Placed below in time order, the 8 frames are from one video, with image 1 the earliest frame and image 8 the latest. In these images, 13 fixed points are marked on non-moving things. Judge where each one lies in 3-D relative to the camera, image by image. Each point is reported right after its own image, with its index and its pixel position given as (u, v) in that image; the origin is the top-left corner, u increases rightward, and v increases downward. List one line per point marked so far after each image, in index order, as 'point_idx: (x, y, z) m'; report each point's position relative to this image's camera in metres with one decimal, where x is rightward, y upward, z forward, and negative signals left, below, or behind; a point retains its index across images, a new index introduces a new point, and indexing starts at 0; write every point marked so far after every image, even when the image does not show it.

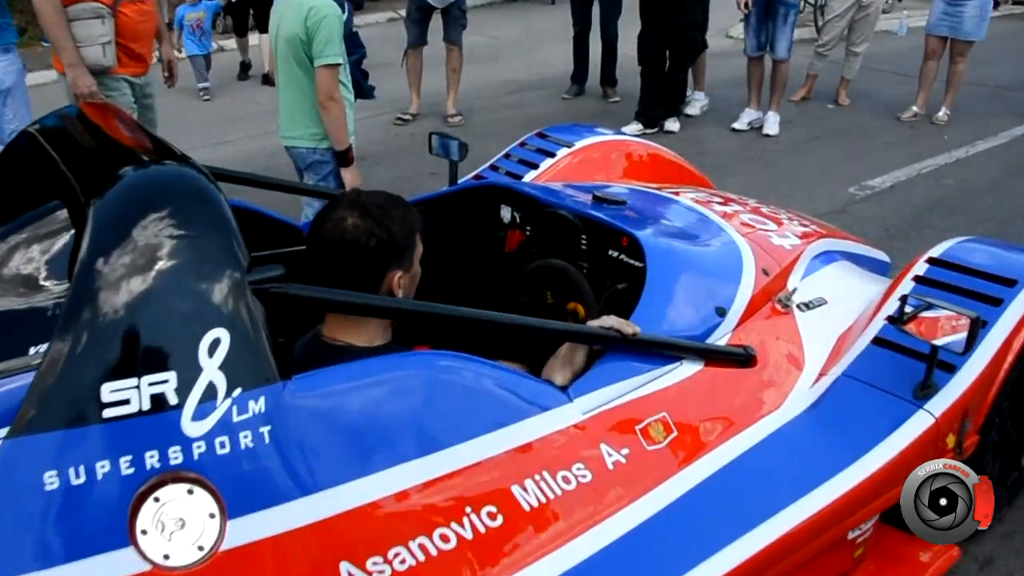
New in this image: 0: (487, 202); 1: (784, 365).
0: (-0.1, +0.3, +2.9) m
1: (+0.6, -0.2, +2.2) m
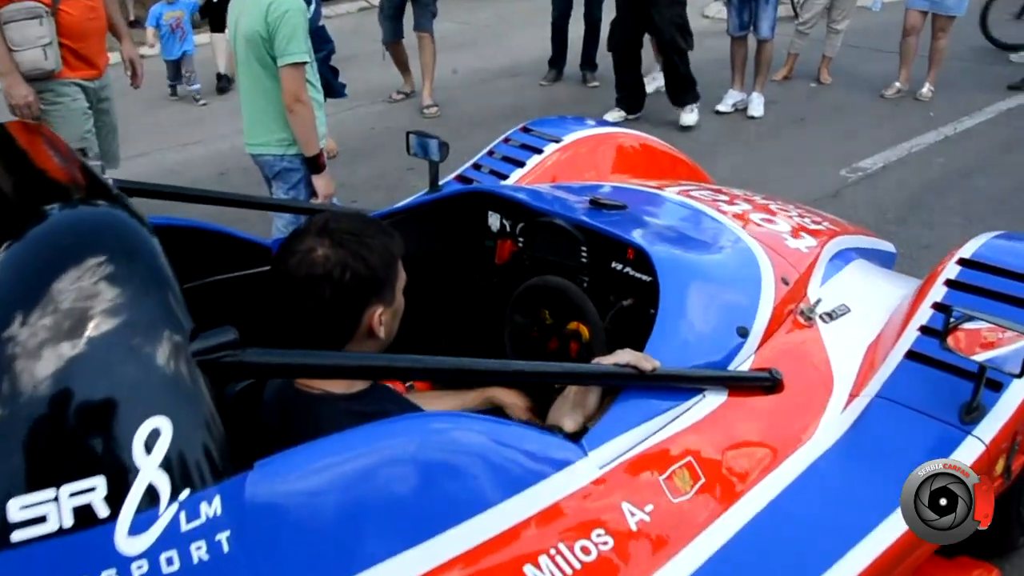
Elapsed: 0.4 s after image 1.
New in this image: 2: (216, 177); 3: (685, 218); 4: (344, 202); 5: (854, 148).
0: (-0.1, +0.2, +2.6) m
1: (+0.6, -0.2, +2.0) m
2: (-1.7, +0.6, +5.3) m
3: (+0.5, +0.2, +2.5) m
4: (-0.9, +0.5, +5.0) m
5: (+2.0, +0.8, +5.7) m
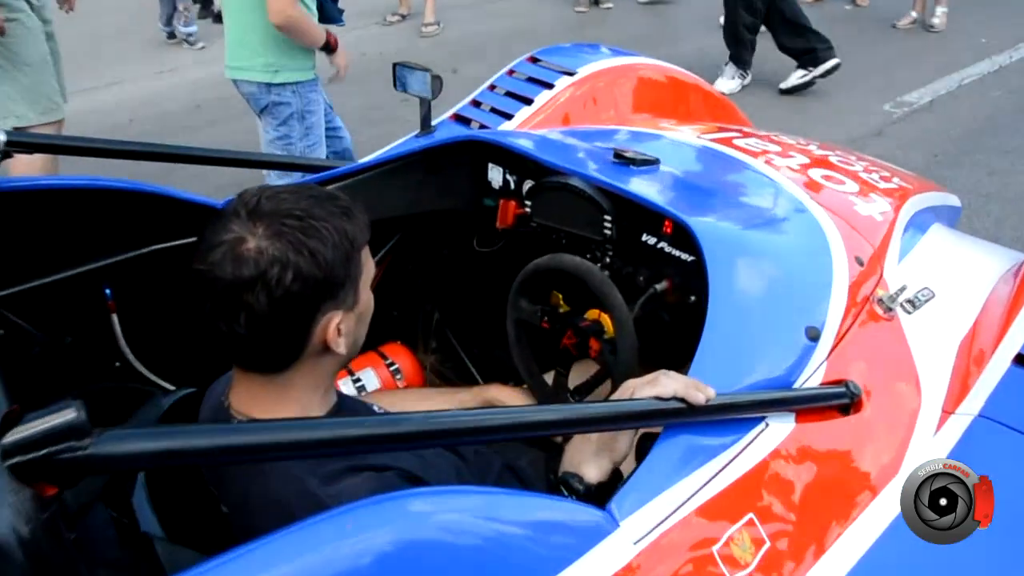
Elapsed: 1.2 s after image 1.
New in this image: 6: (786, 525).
0: (-0.1, +0.3, +2.2) m
1: (+0.6, -0.2, +1.6) m
2: (-1.6, +0.9, +4.8) m
3: (+0.5, +0.2, +2.0) m
4: (-0.9, +0.7, +4.5) m
5: (+2.1, +1.1, +5.2) m
6: (+0.4, -0.3, +1.3) m
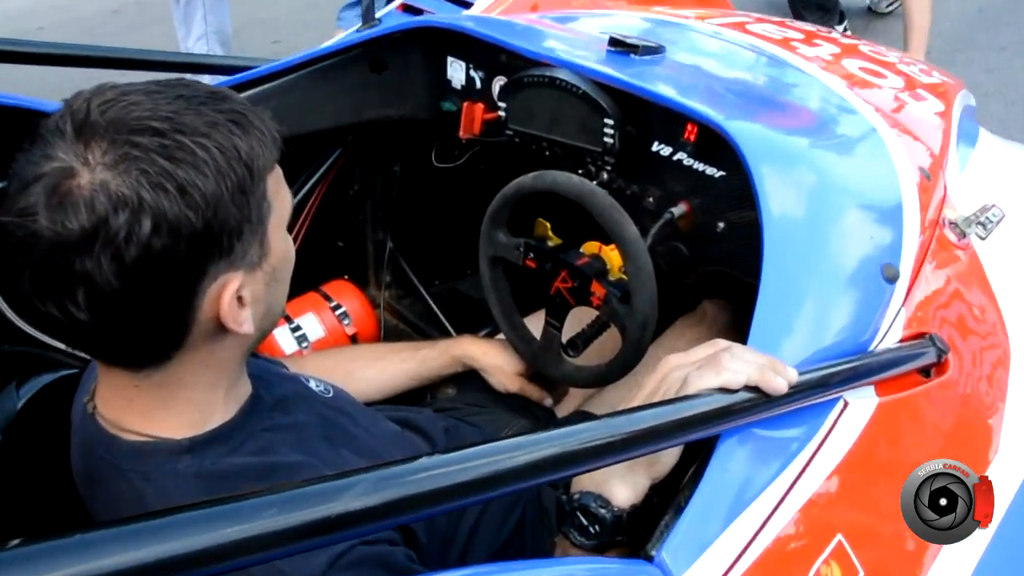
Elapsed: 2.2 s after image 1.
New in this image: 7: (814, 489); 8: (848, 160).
0: (-0.2, +0.4, +1.7) m
1: (+0.6, -0.1, +1.2) m
2: (-1.8, +1.2, +4.2) m
3: (+0.4, +0.4, +1.6) m
4: (-1.0, +1.0, +4.0) m
5: (+1.9, +1.6, +4.7) m
6: (+0.4, -0.2, +1.0) m
7: (+0.3, -0.2, +1.0) m
8: (+0.5, +0.2, +1.3) m
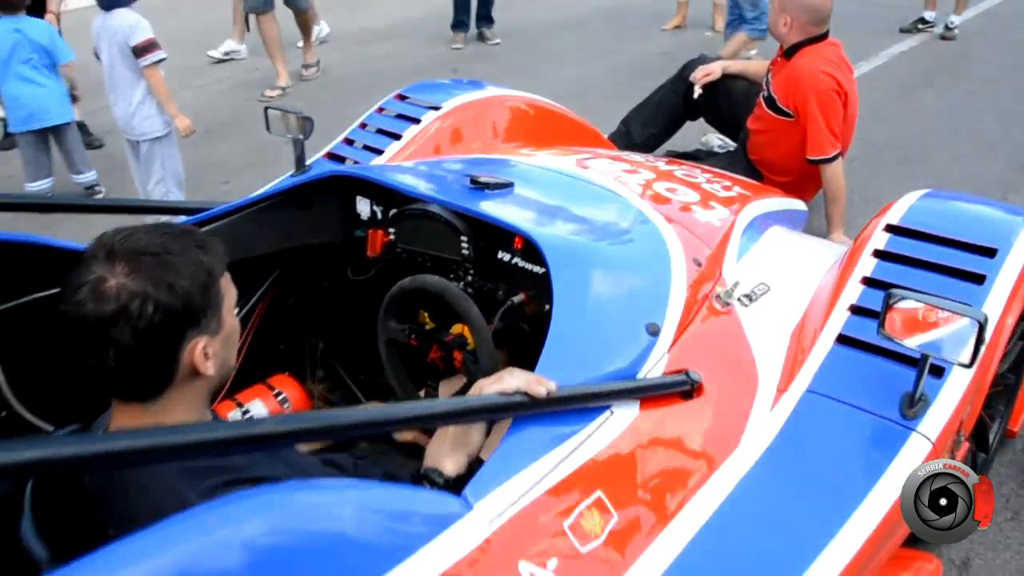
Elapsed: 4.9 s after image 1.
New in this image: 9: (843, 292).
0: (-0.4, +0.2, +2.3) m
1: (+0.4, -0.2, +1.8) m
2: (-2.2, +0.6, +4.8) m
3: (+0.2, +0.2, +2.2) m
4: (-1.4, +0.5, +4.6) m
5: (+1.4, +1.1, +5.5) m
6: (+0.2, -0.3, +1.5) m
7: (+0.1, -0.3, +1.5) m
8: (+0.2, +0.1, +1.9) m
9: (+0.7, 0.0, +1.9) m
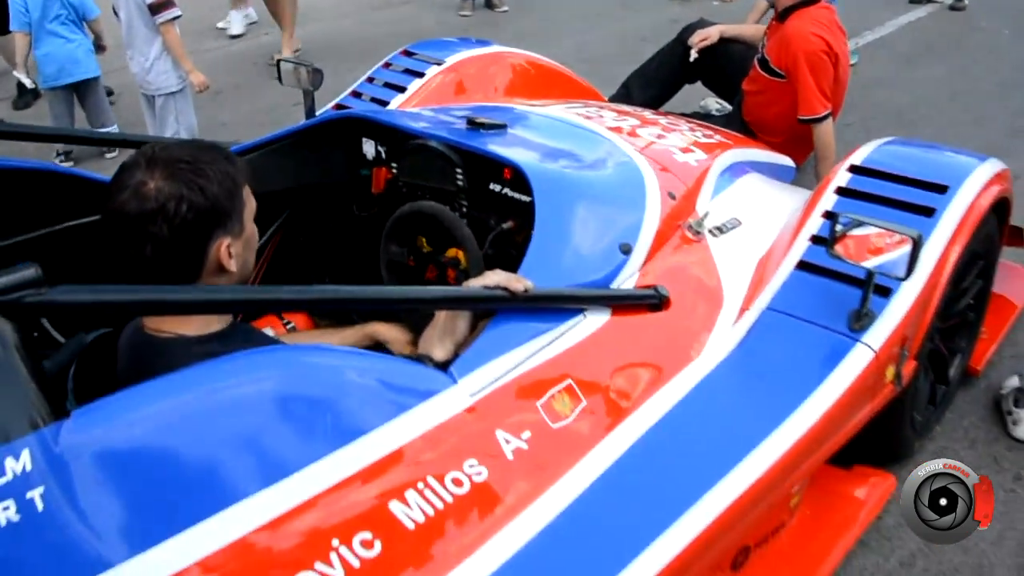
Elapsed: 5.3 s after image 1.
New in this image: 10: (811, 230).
0: (-0.4, +0.4, +2.5) m
1: (+0.4, 0.0, +1.9) m
2: (-2.2, +0.9, +5.0) m
3: (+0.1, +0.4, +2.4) m
4: (-1.4, +0.7, +4.8) m
5: (+1.4, +1.3, +5.7) m
6: (+0.2, -0.2, +1.7) m
7: (+0.1, -0.1, +1.7) m
8: (+0.2, +0.2, +2.1) m
9: (+0.7, +0.1, +2.1) m
10: (+0.7, +0.1, +2.1) m
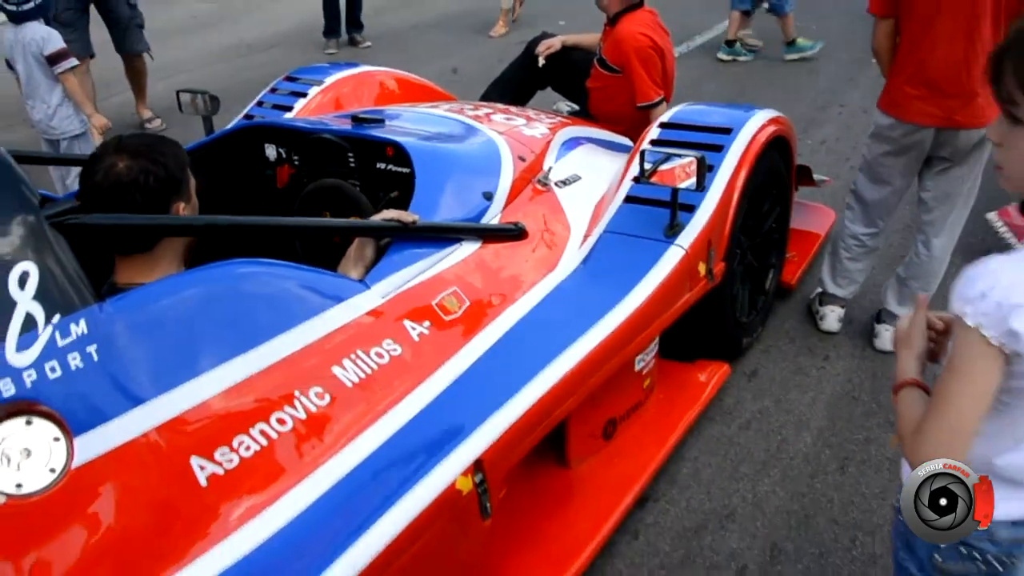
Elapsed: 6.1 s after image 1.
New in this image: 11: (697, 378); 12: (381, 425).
0: (-0.8, +0.4, +2.9) m
1: (+0.1, +0.1, +2.5) m
2: (-2.9, +0.6, +5.3) m
3: (-0.2, +0.5, +2.9) m
4: (-2.1, +0.6, +5.1) m
5: (+0.6, +1.5, +6.3) m
6: (-0.1, 0.0, +2.2) m
7: (-0.1, 0.0, +2.2) m
8: (-0.1, +0.4, +2.6) m
9: (+0.3, +0.3, +2.7) m
10: (+0.3, +0.3, +2.7) m
11: (+0.6, -0.3, +2.8) m
12: (-0.2, -0.3, +1.7) m
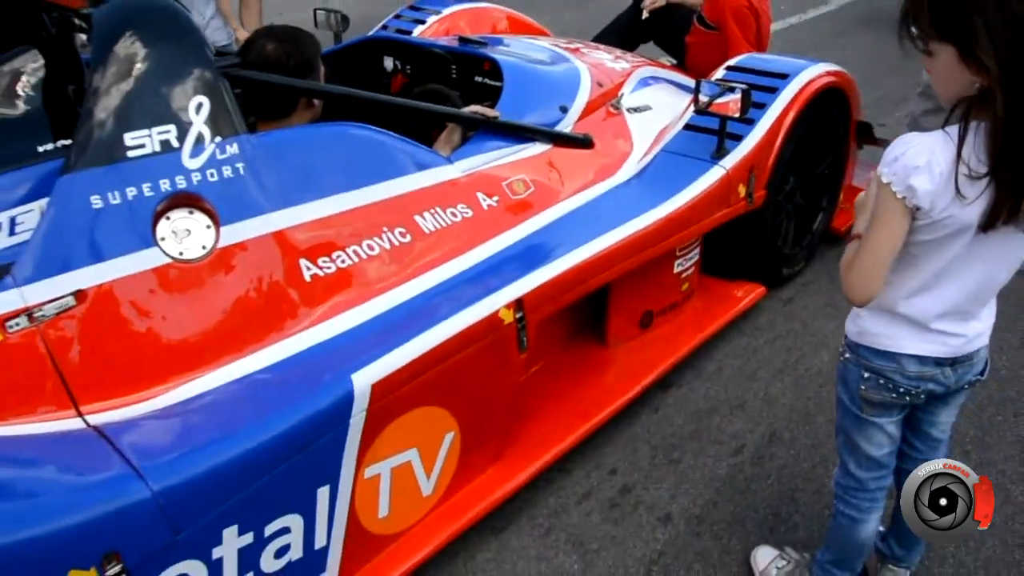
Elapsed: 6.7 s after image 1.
0: (-0.5, +0.8, +3.4) m
1: (+0.3, +0.4, +2.9) m
2: (-2.3, +1.3, +5.9) m
3: (+0.1, +0.8, +3.3) m
4: (-1.5, +1.2, +5.7) m
5: (+1.3, +1.8, +6.6) m
6: (+0.1, +0.3, +2.7) m
7: (0.0, +0.3, +2.7) m
8: (+0.1, +0.7, +3.0) m
9: (+0.6, +0.6, +3.1) m
10: (+0.6, +0.6, +3.1) m
11: (+0.8, 0.0, +3.2) m
12: (-0.2, +0.1, +2.2) m
